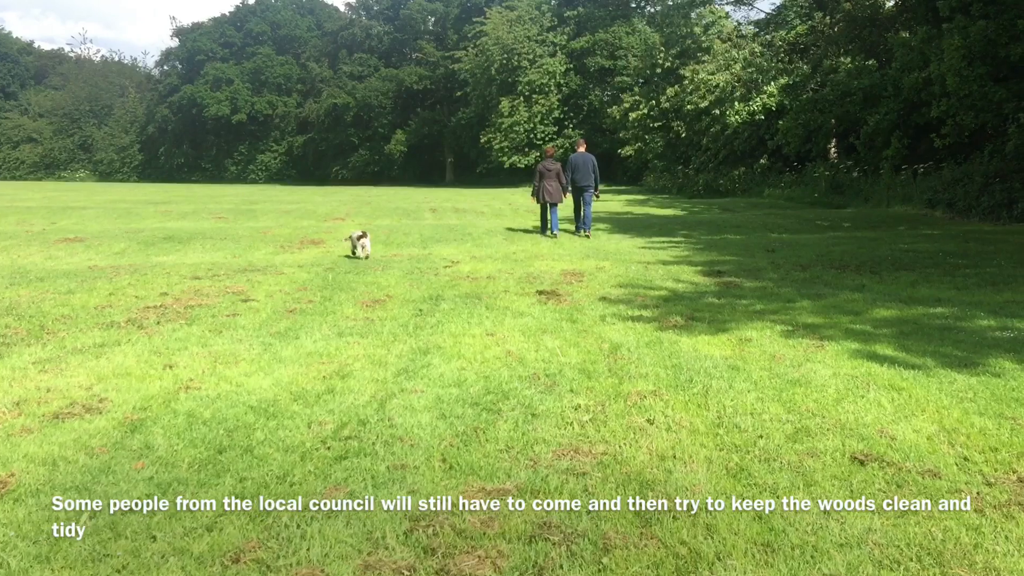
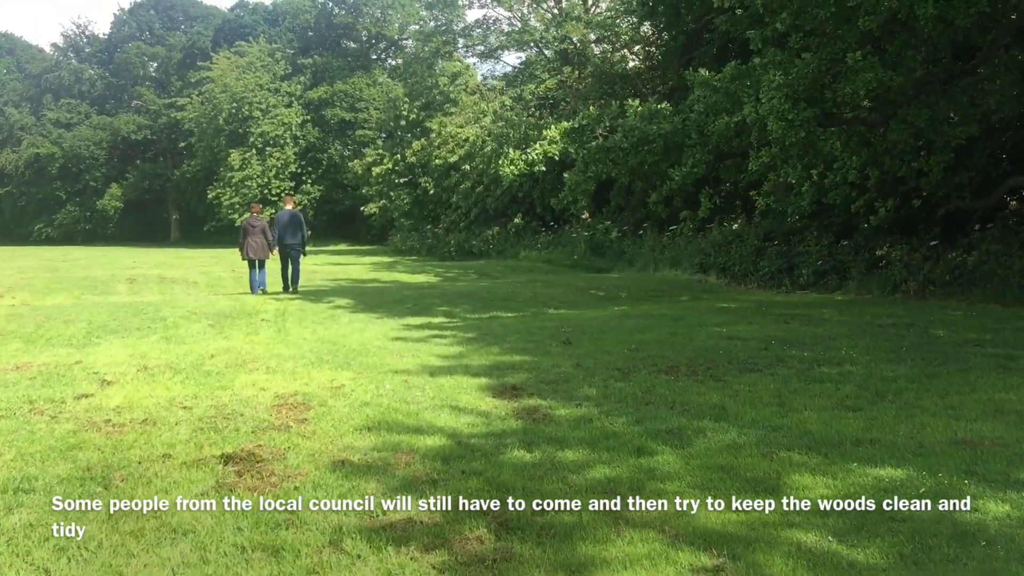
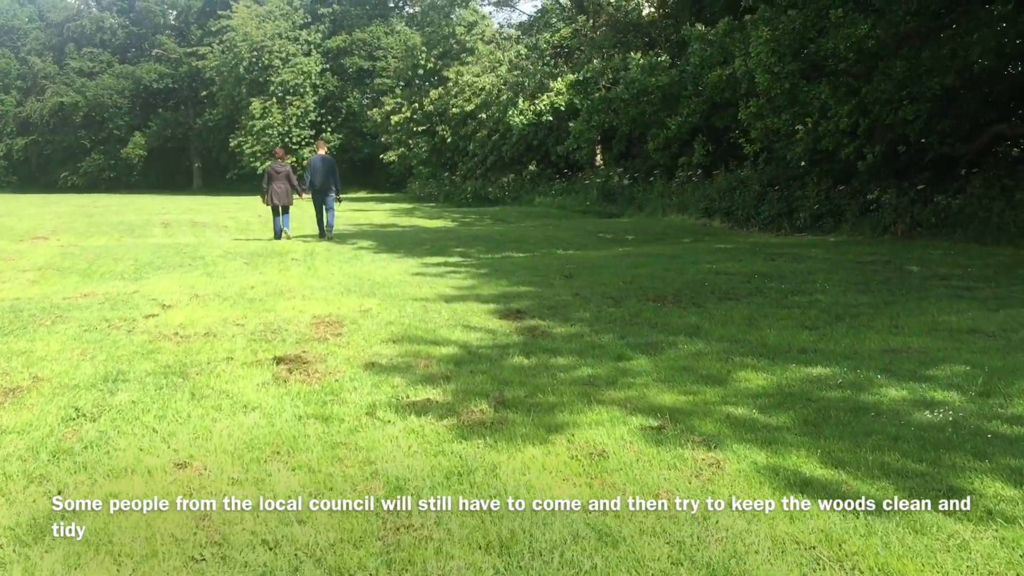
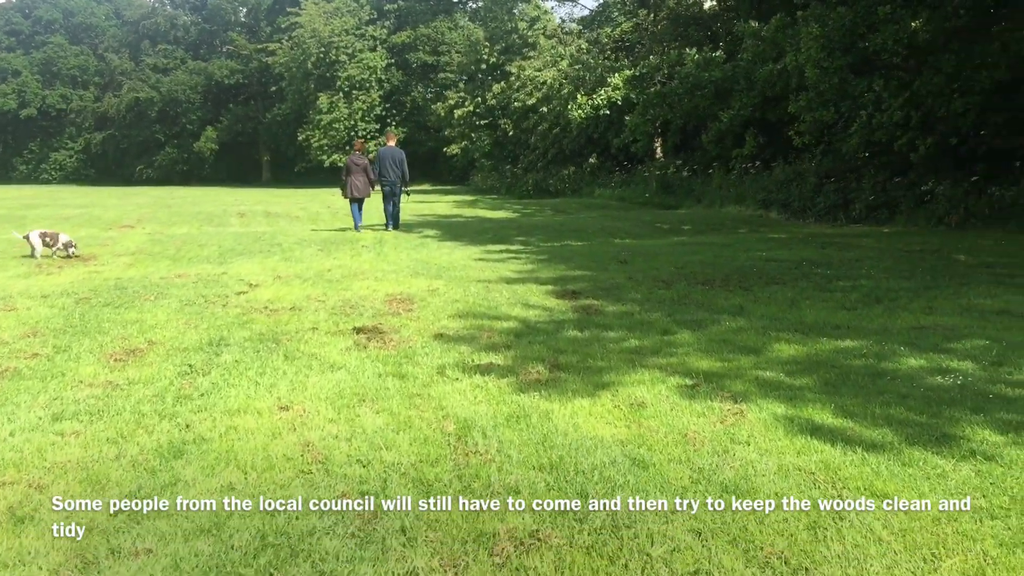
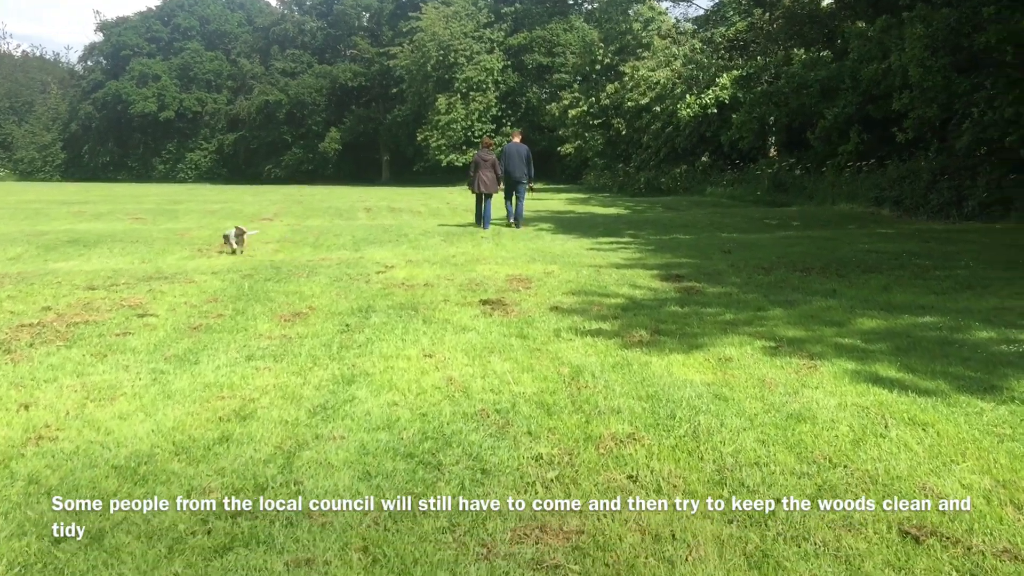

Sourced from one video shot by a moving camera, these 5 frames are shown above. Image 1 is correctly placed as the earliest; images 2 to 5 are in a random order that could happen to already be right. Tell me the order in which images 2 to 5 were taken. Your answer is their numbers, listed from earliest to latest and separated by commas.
5, 4, 3, 2
